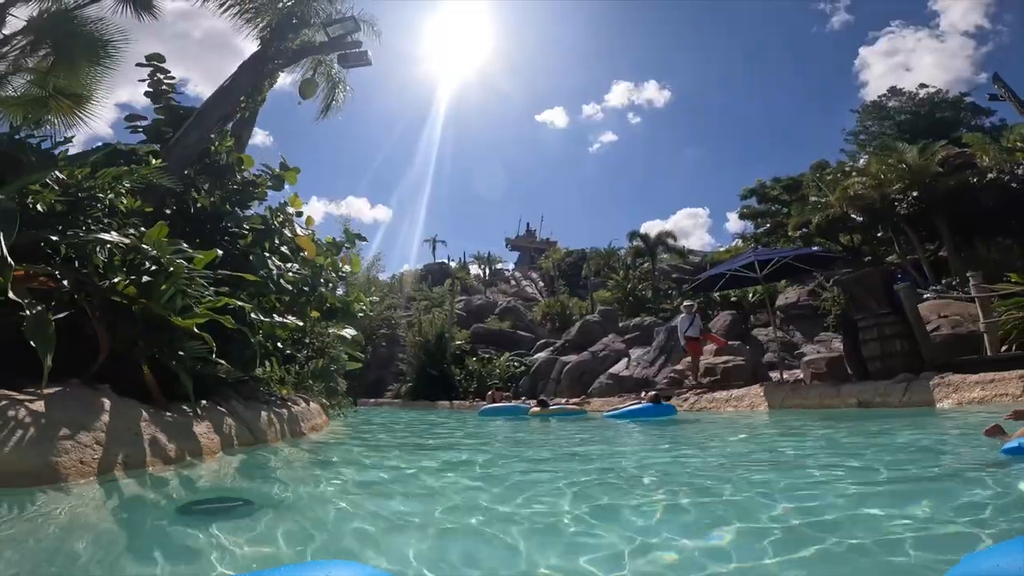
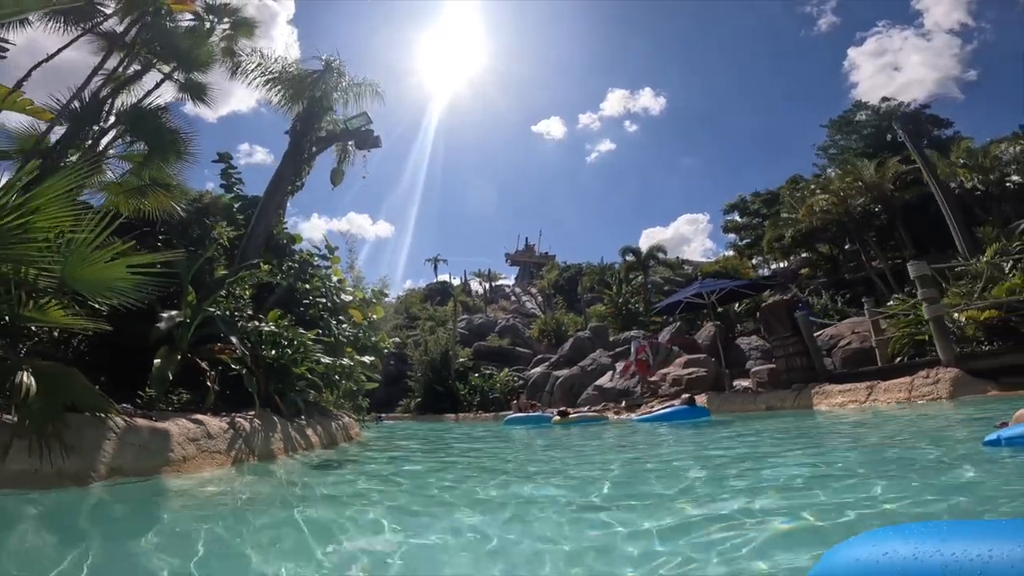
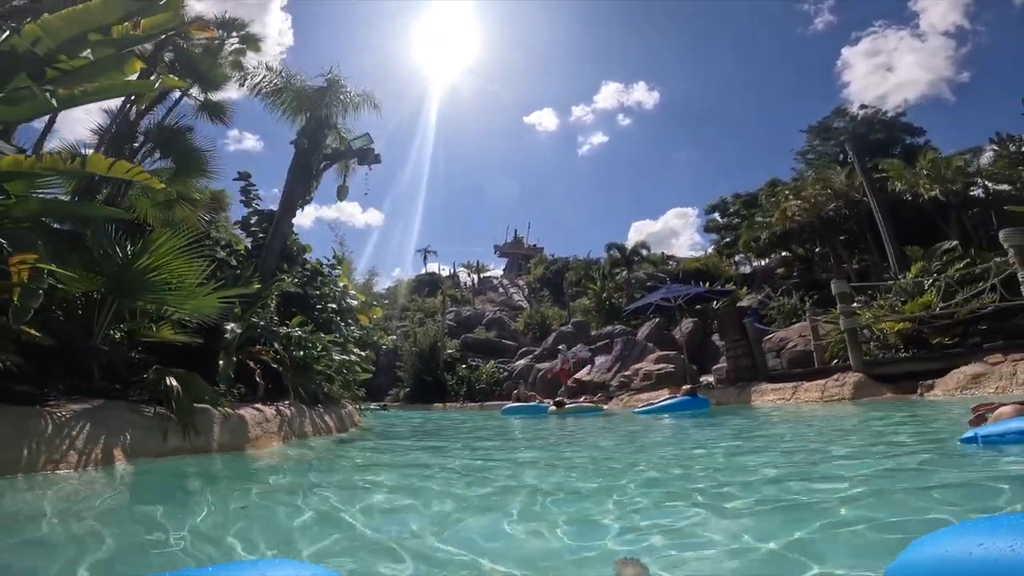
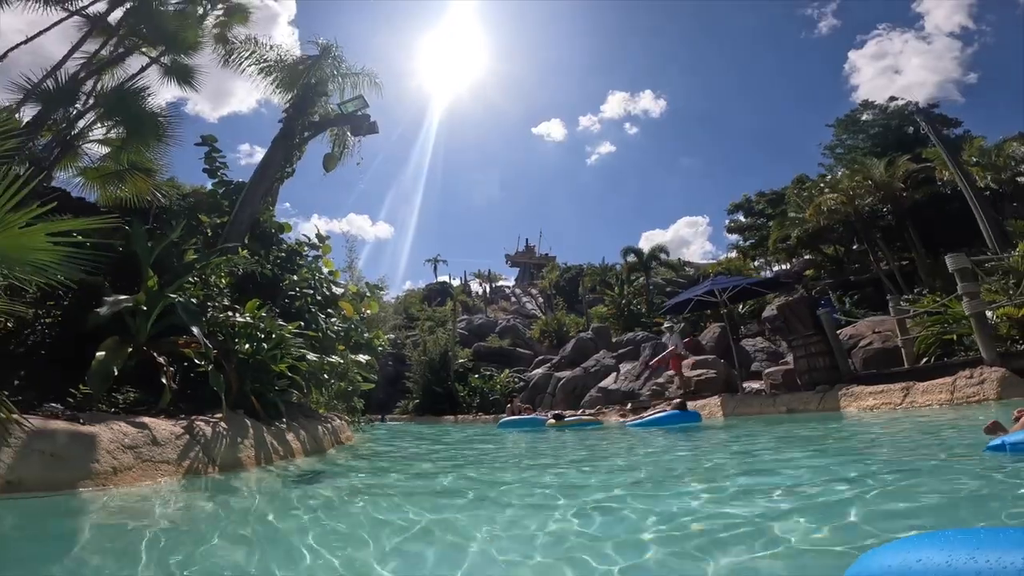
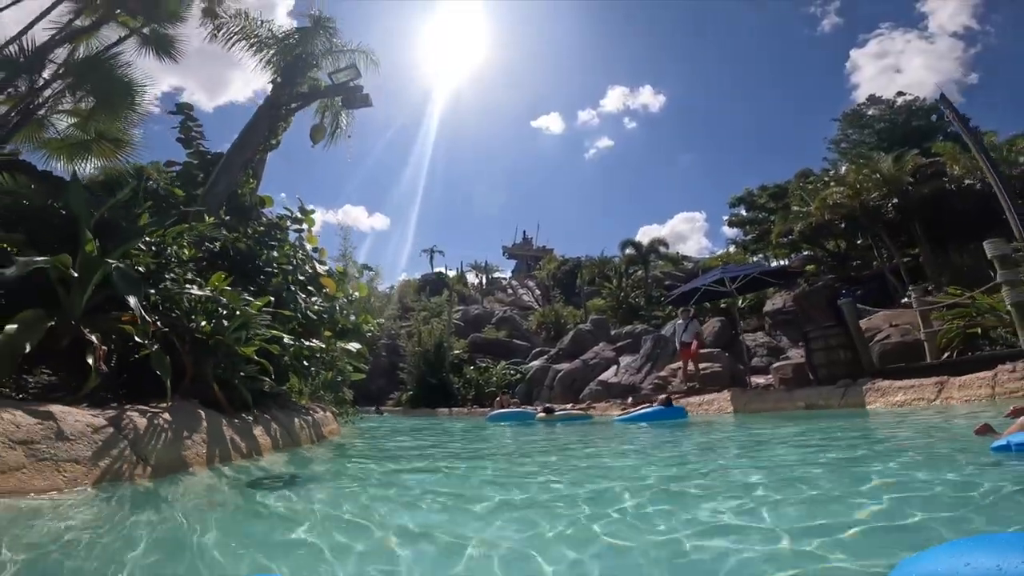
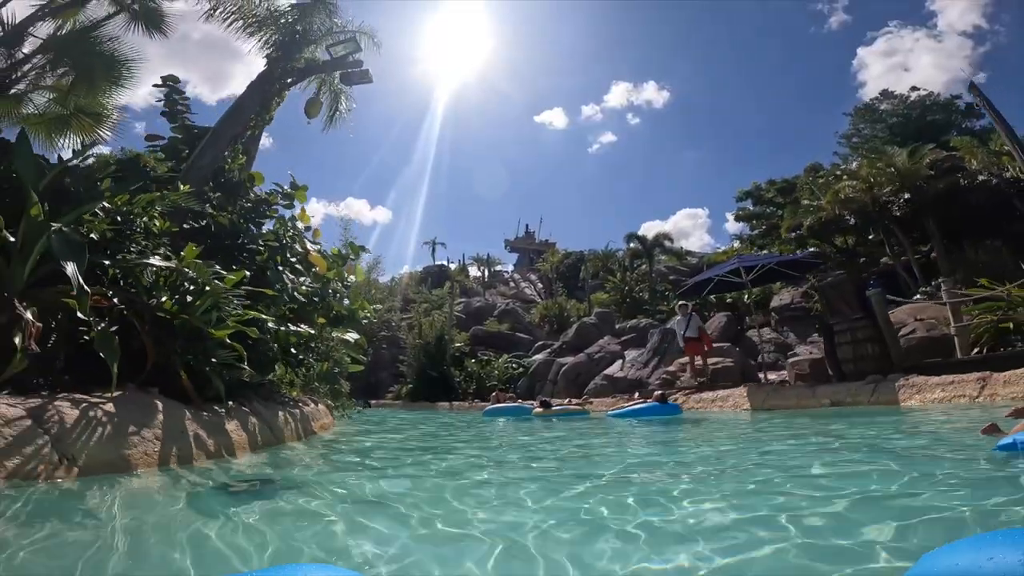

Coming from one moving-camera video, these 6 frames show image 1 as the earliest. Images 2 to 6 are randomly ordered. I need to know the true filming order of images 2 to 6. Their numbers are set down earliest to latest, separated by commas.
6, 5, 4, 2, 3
